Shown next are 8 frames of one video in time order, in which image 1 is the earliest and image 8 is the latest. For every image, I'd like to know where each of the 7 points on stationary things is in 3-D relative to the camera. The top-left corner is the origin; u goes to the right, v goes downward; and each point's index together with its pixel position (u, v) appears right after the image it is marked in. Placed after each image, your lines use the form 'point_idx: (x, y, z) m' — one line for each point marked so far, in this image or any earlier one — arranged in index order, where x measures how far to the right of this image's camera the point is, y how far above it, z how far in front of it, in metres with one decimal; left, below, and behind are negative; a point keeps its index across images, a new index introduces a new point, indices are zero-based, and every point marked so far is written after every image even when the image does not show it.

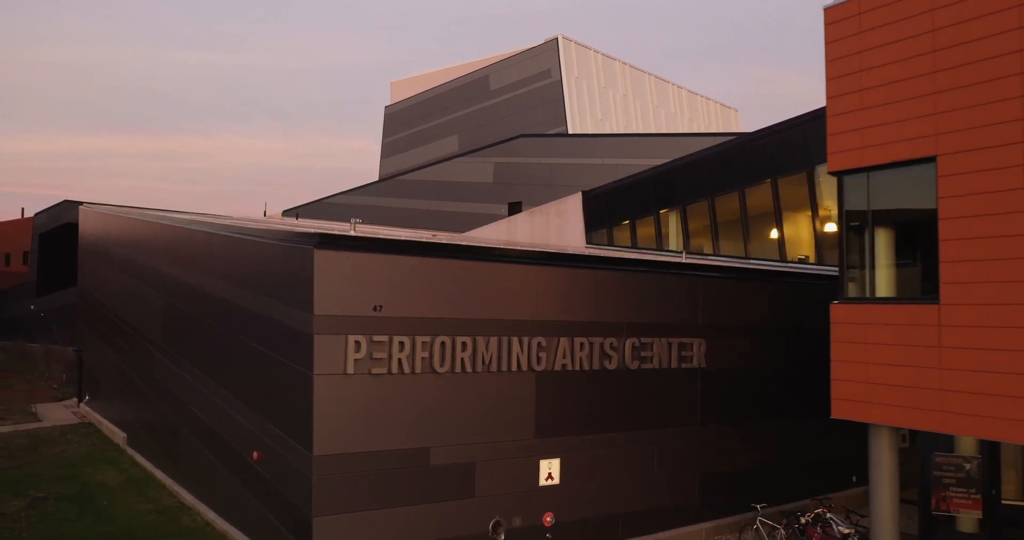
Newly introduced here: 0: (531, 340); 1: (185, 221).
0: (+0.1, -0.6, +6.6) m
1: (-3.9, +0.6, +9.8) m
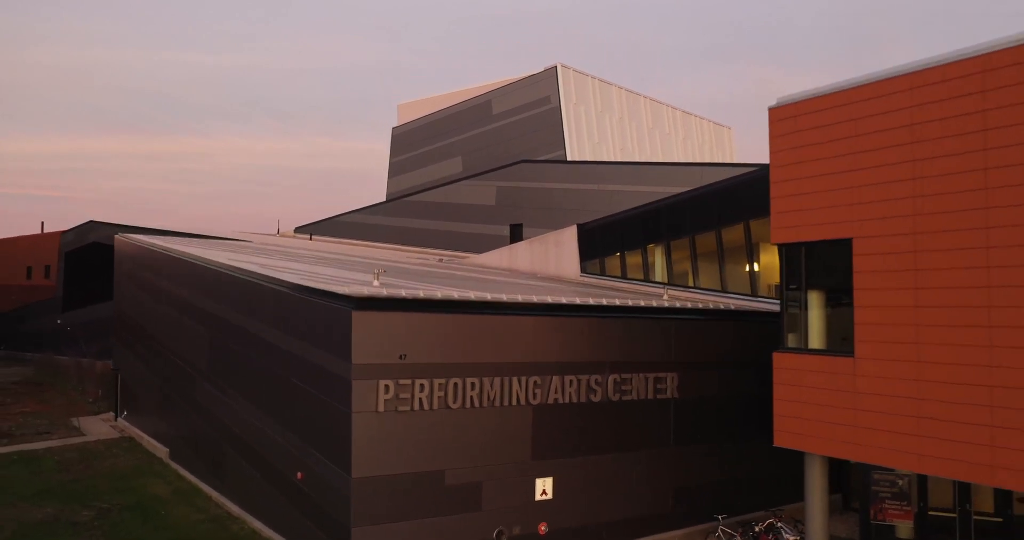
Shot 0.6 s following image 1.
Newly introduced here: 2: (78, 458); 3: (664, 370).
0: (+0.2, -1.1, +7.8) m
1: (-3.9, +0.1, +11.1) m
2: (-6.5, -2.8, +12.4) m
3: (+1.6, -1.1, +8.8) m
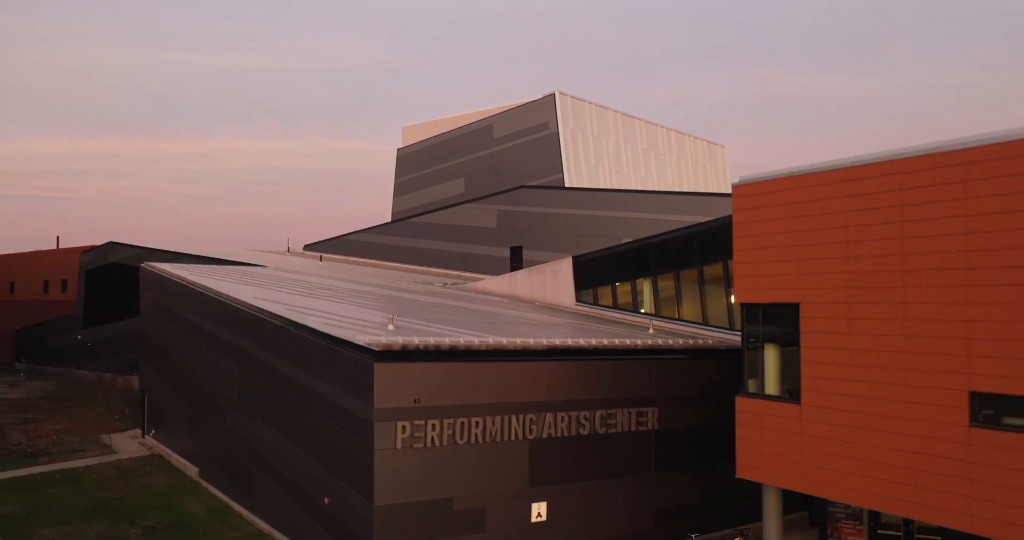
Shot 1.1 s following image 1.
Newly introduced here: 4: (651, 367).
0: (+0.1, -1.6, +9.0) m
1: (-3.9, -0.5, +12.2) m
2: (-6.5, -3.4, +13.6) m
3: (+1.6, -1.6, +9.9) m
4: (+1.7, -1.2, +10.0) m
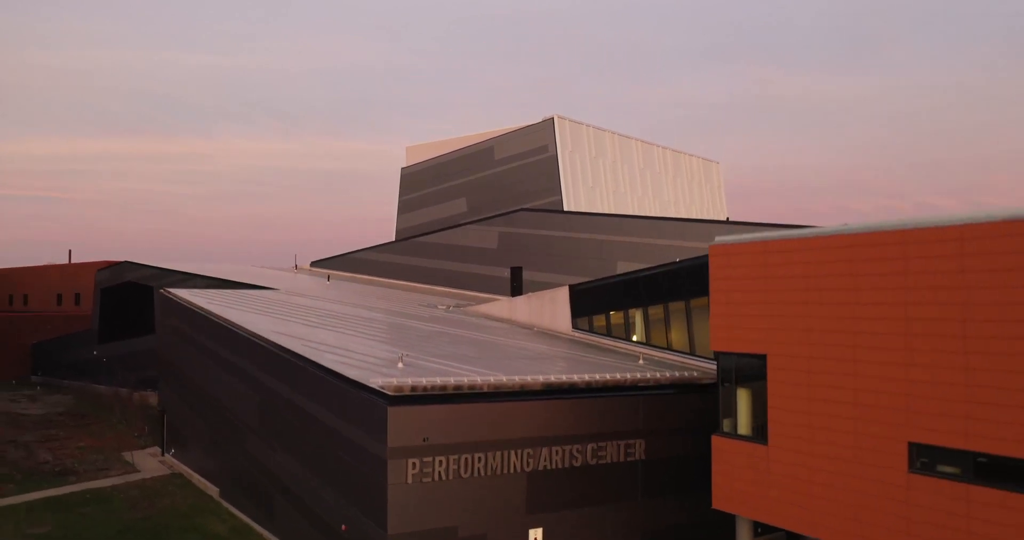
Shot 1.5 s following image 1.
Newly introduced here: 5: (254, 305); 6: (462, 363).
0: (+0.1, -2.2, +9.9) m
1: (-3.9, -1.0, +13.2) m
2: (-6.5, -4.0, +14.5) m
3: (+1.6, -2.2, +10.9) m
4: (+1.7, -1.8, +10.9) m
5: (-5.3, -0.7, +16.9) m
6: (-0.7, -1.4, +11.7) m
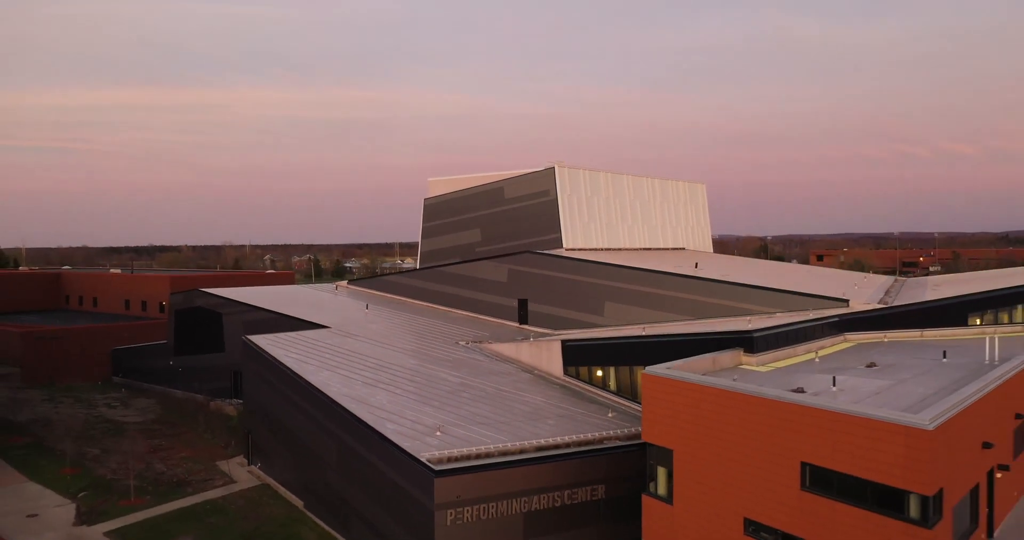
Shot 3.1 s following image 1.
0: (+0.2, -4.2, +15.0) m
1: (-3.8, -2.8, +18.2) m
2: (-6.4, -5.7, +19.8) m
3: (+1.7, -4.1, +15.9) m
4: (+1.8, -3.7, +15.9) m
5: (-5.2, -2.3, +21.9) m
6: (-0.6, -3.2, +16.7) m
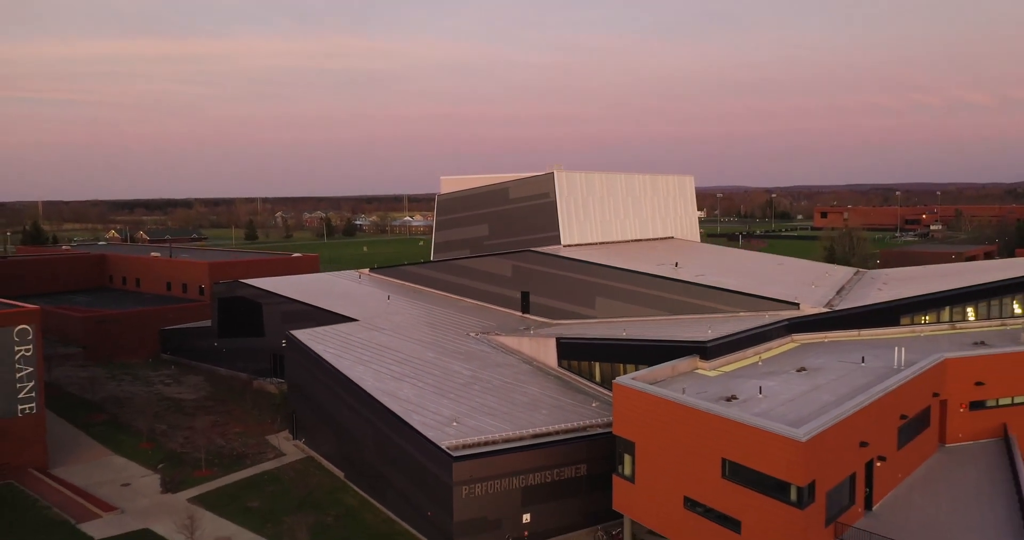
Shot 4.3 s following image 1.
0: (+0.2, -4.8, +19.2) m
1: (-3.8, -3.3, +22.4) m
2: (-6.3, -6.0, +24.1) m
3: (+1.7, -4.7, +20.1) m
4: (+1.8, -4.3, +20.1) m
5: (-5.1, -2.5, +26.1) m
6: (-0.6, -3.8, +20.9) m
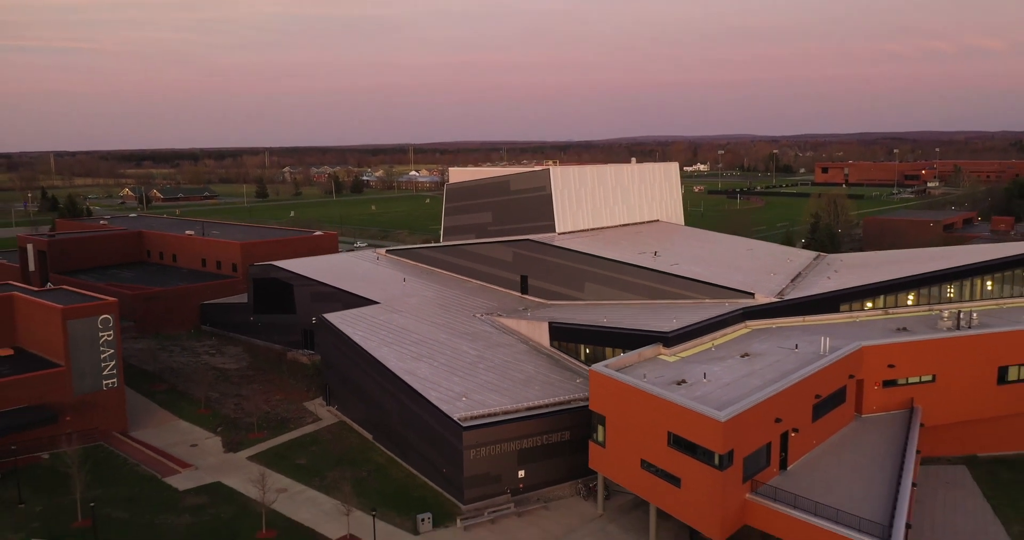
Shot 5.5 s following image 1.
0: (+0.1, -5.0, +24.1) m
1: (-3.8, -3.3, +27.2) m
2: (-6.3, -5.9, +29.1) m
3: (+1.6, -4.9, +25.0) m
4: (+1.7, -4.4, +25.0) m
5: (-5.1, -2.3, +30.9) m
6: (-0.7, -3.9, +25.7) m
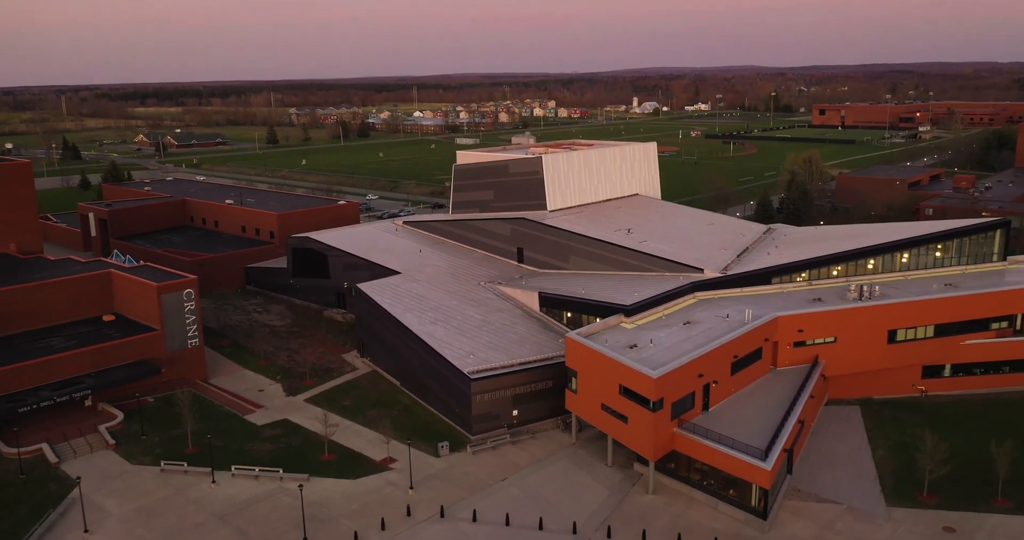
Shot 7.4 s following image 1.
0: (0.0, -4.6, +31.9) m
1: (-4.0, -2.7, +34.9) m
2: (-6.5, -5.1, +37.1) m
3: (+1.5, -4.4, +32.8) m
4: (+1.6, -3.9, +32.7) m
5: (-5.2, -1.4, +38.5) m
6: (-0.8, -3.3, +33.5) m
